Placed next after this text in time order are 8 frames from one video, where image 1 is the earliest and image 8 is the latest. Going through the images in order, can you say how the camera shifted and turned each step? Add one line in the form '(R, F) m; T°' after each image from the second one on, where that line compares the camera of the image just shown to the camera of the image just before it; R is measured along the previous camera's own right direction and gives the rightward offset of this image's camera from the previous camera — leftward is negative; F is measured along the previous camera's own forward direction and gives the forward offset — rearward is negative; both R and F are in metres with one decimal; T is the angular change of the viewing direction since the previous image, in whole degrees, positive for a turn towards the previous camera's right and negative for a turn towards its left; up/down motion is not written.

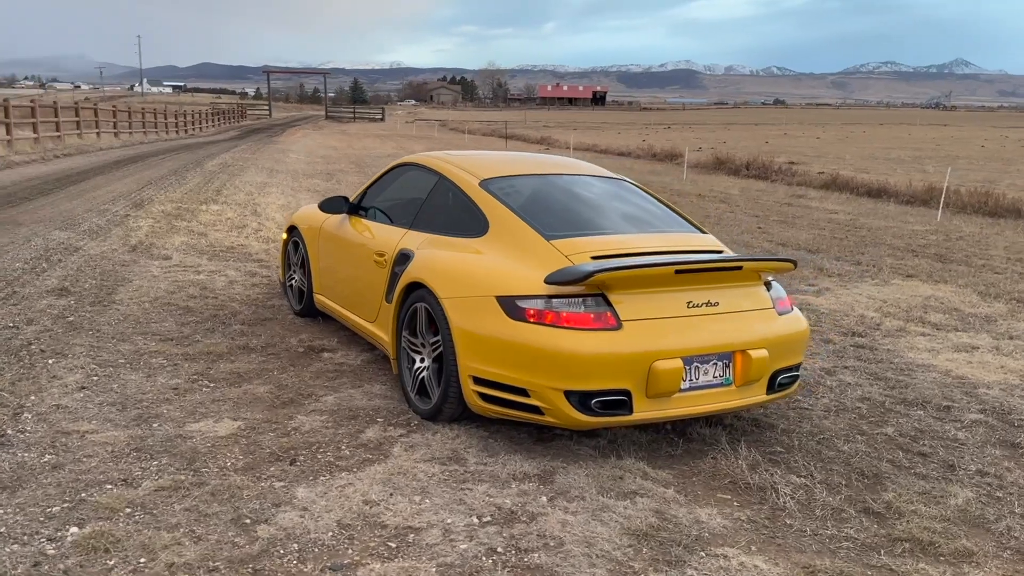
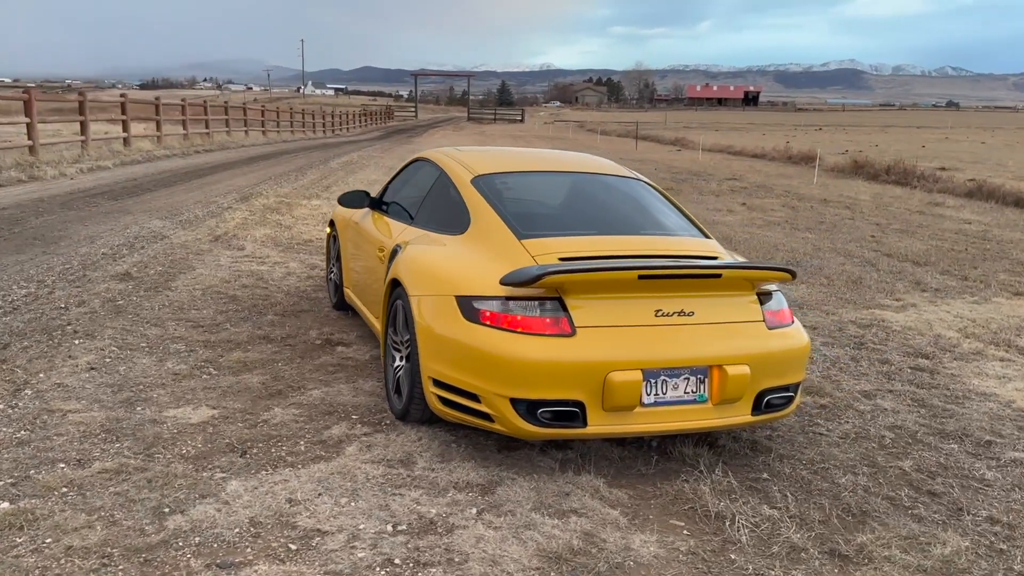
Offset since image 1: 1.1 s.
(+0.6, +0.2) m; -9°
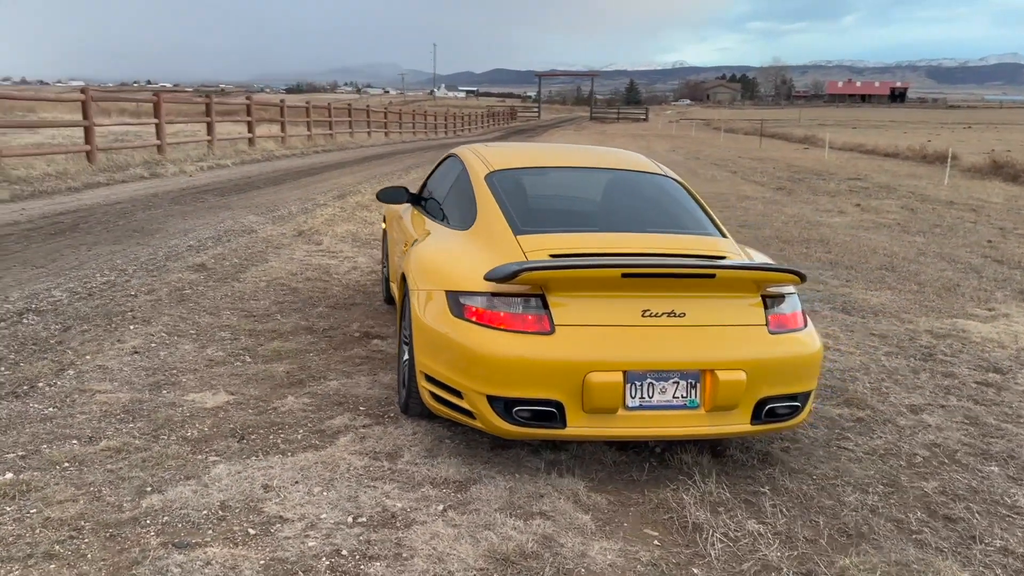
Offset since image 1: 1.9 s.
(+0.5, +0.1) m; -8°
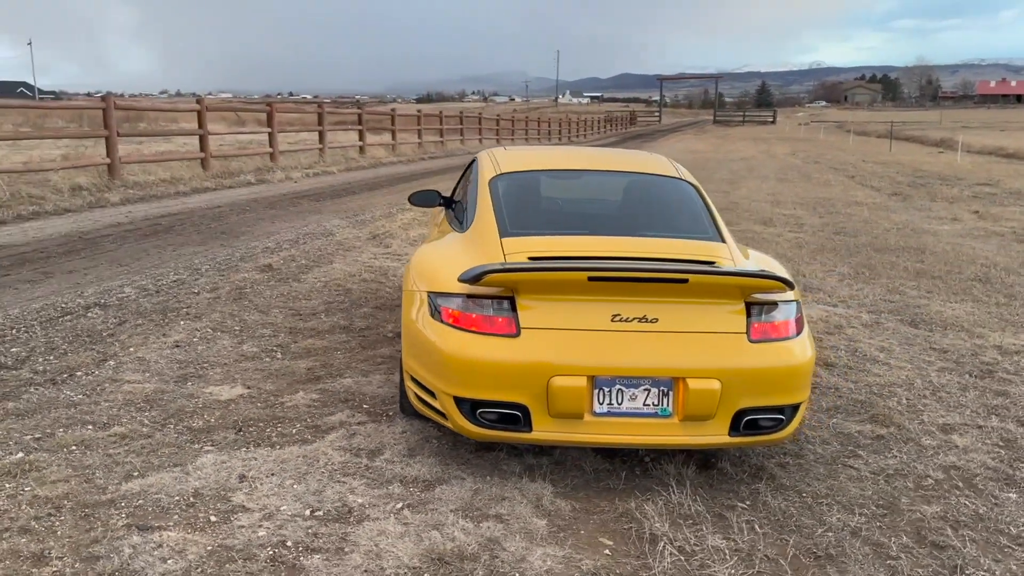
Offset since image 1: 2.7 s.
(+0.5, 0.0) m; -8°
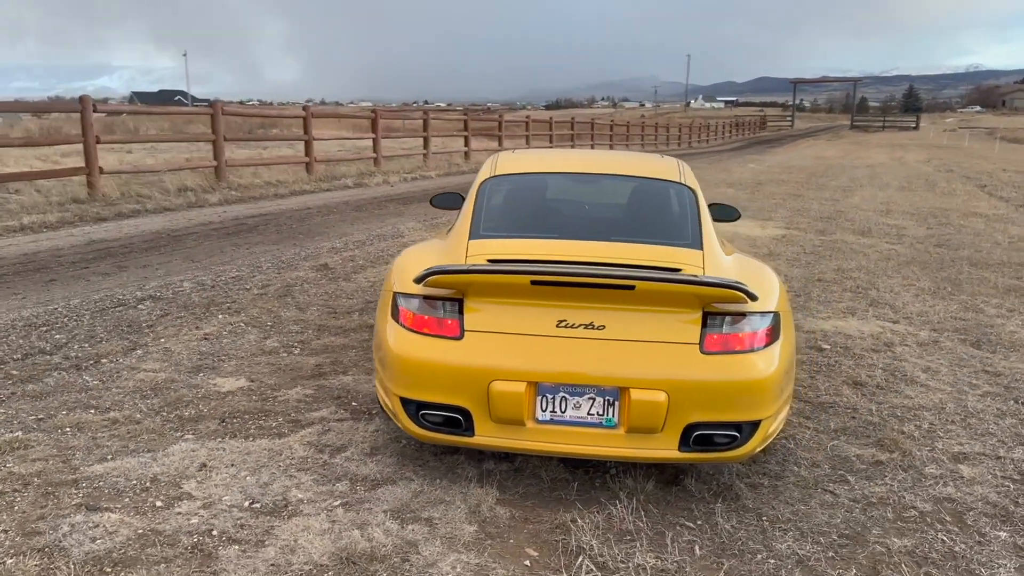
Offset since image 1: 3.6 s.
(+0.6, +0.1) m; -8°
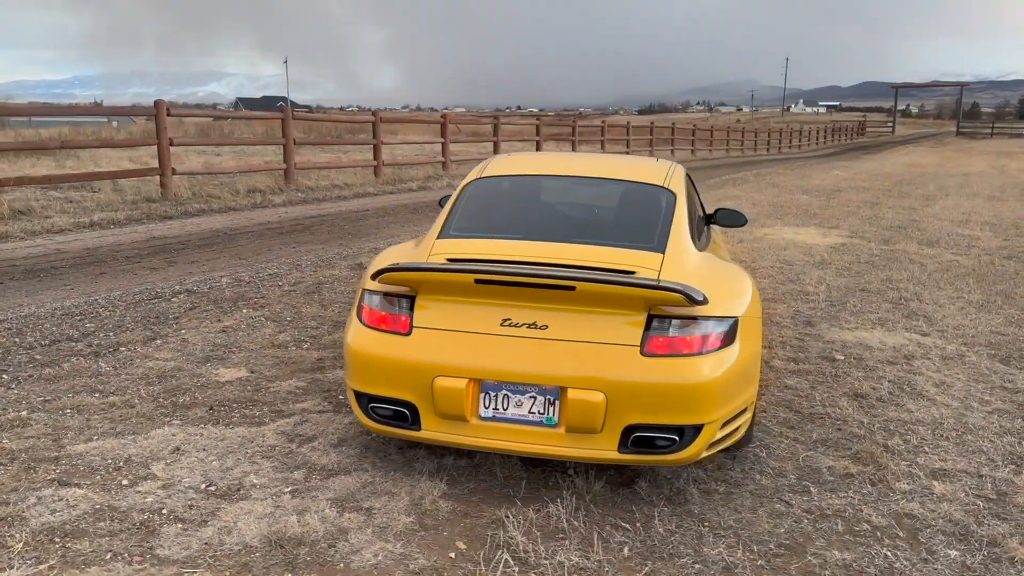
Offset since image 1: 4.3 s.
(+0.5, 0.0) m; -6°
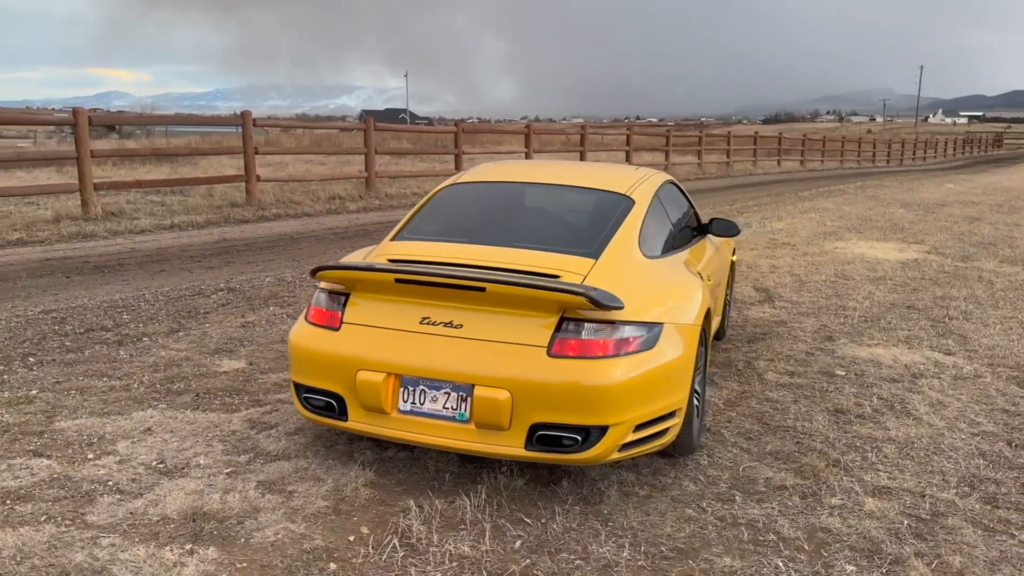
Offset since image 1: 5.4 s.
(+0.6, -0.1) m; -8°
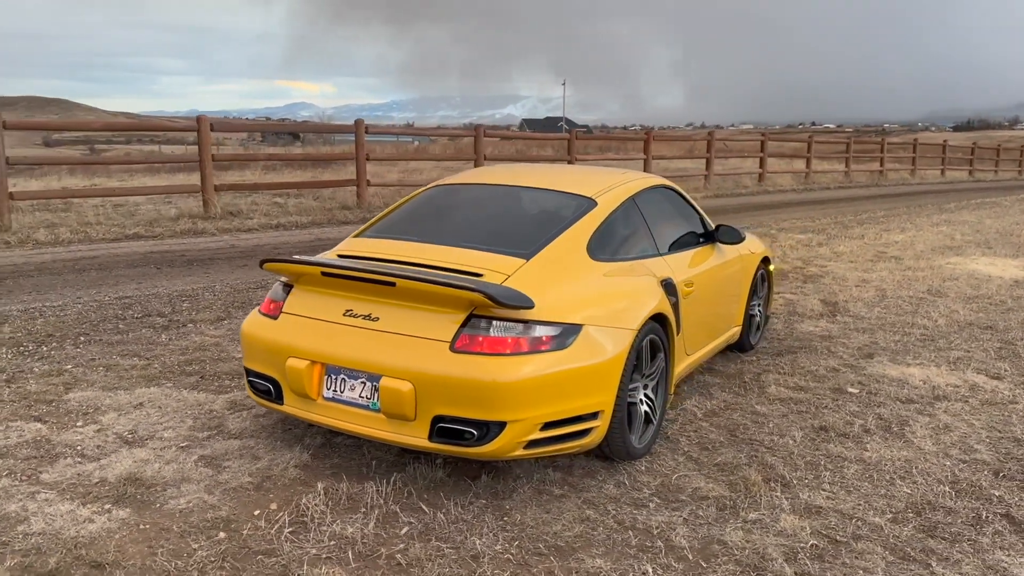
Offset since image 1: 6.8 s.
(+0.8, 0.0) m; -10°
